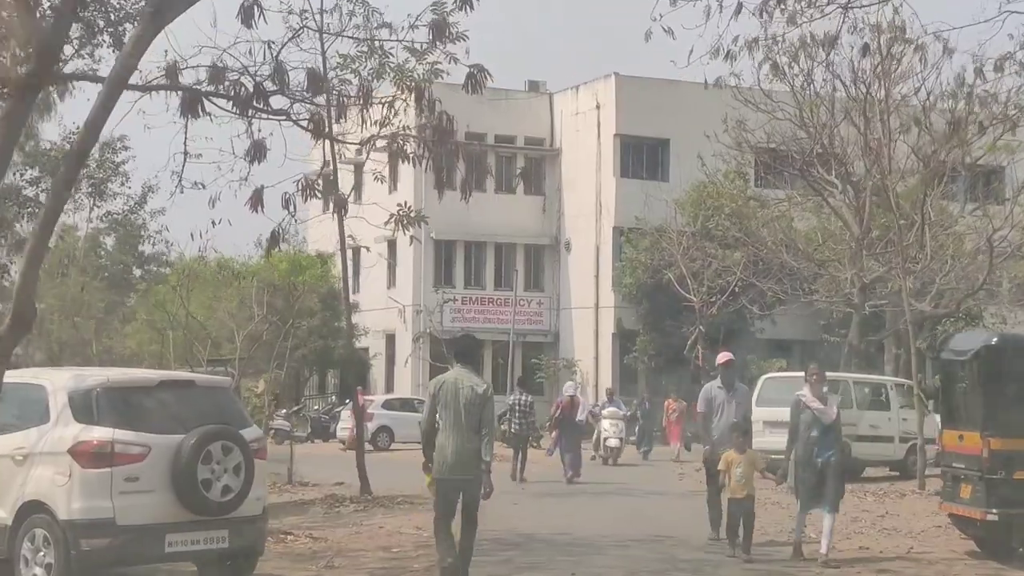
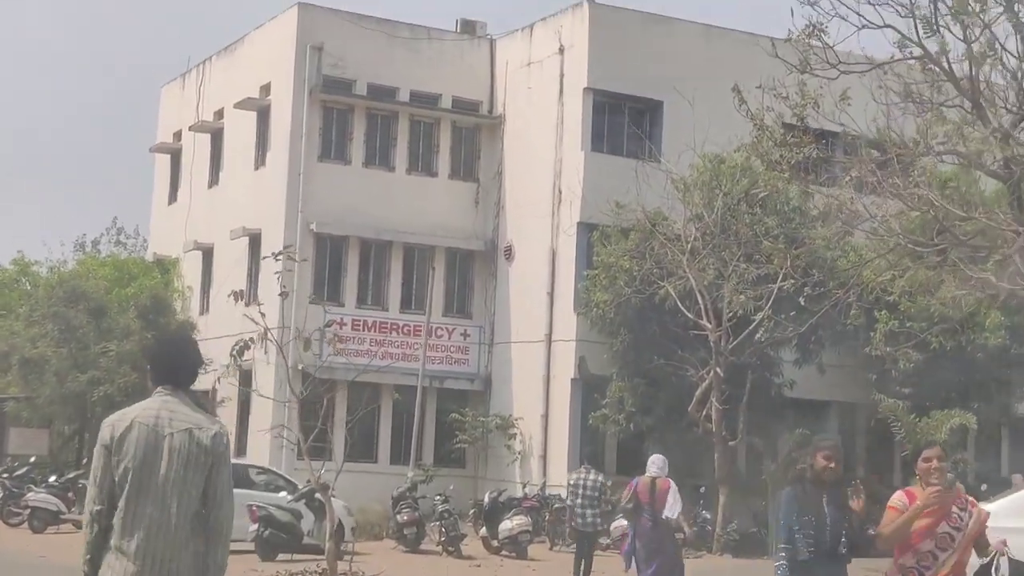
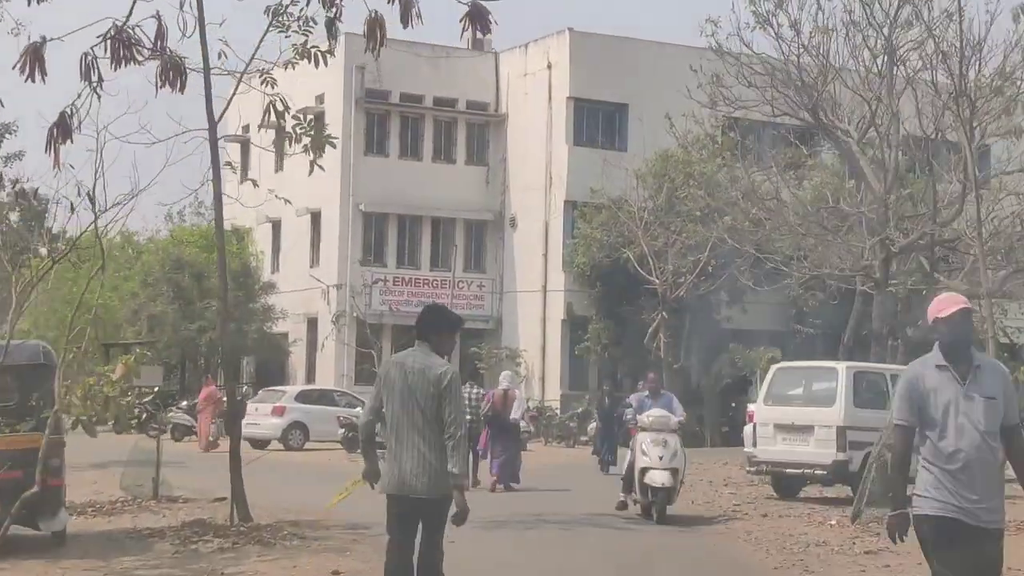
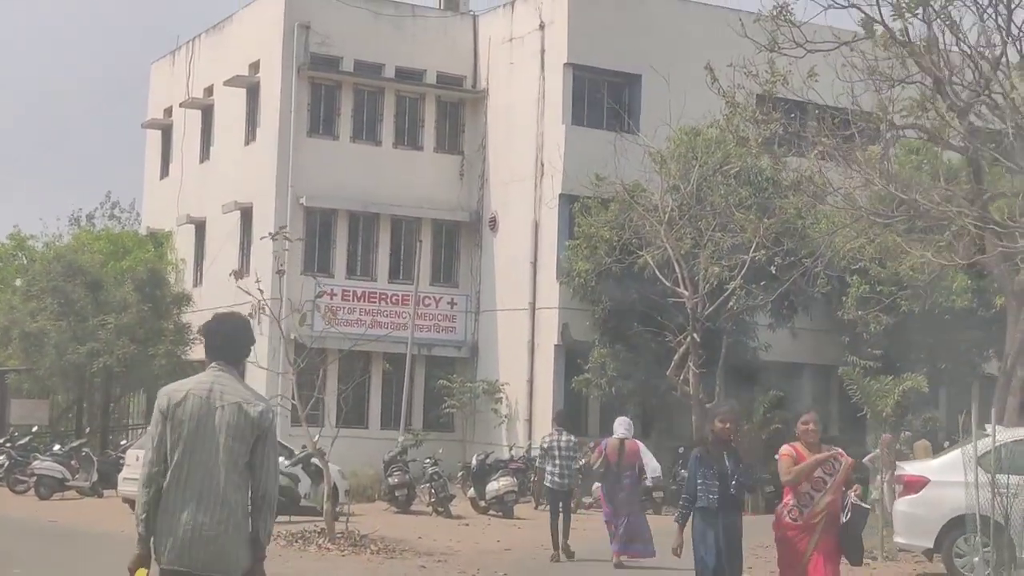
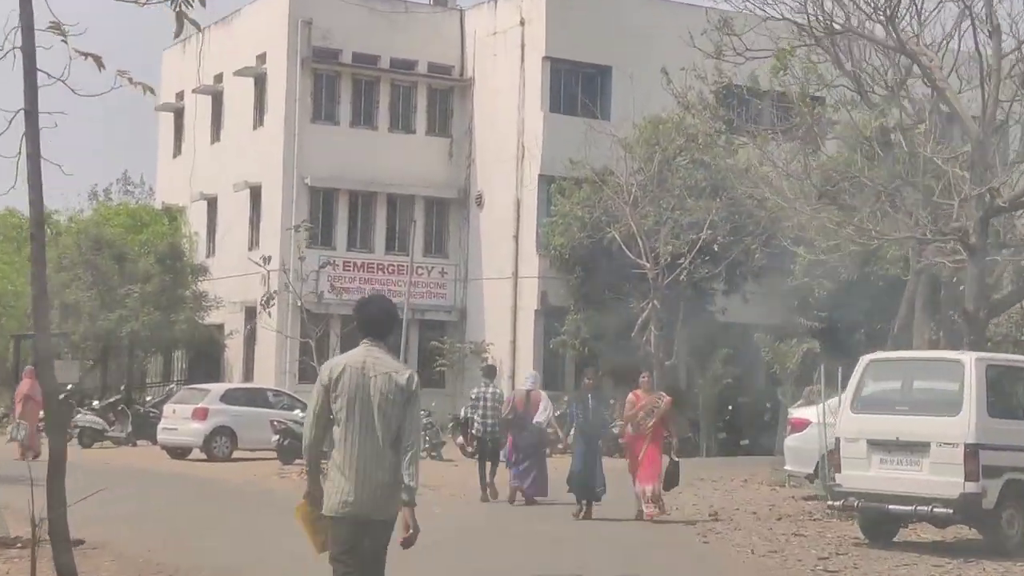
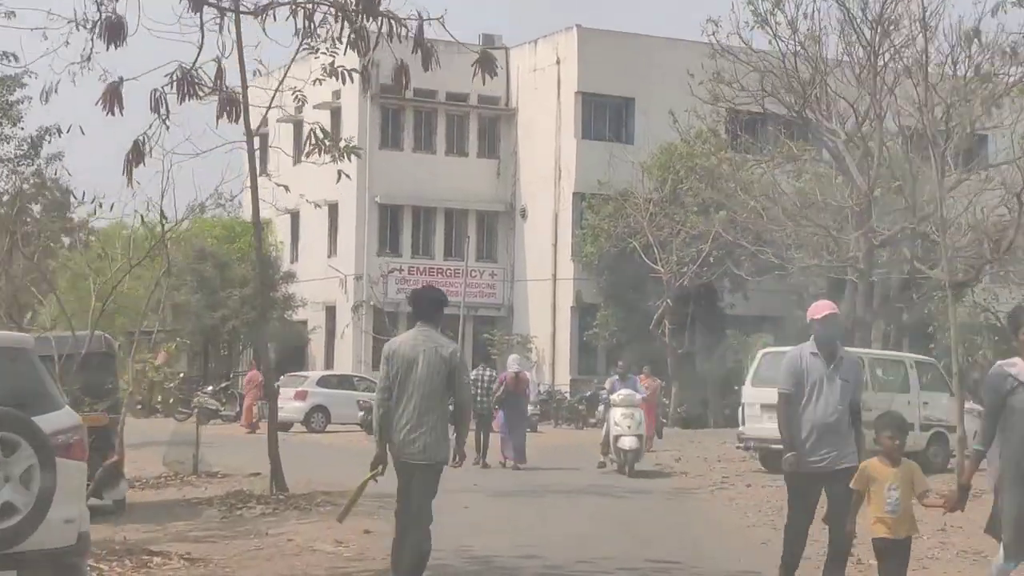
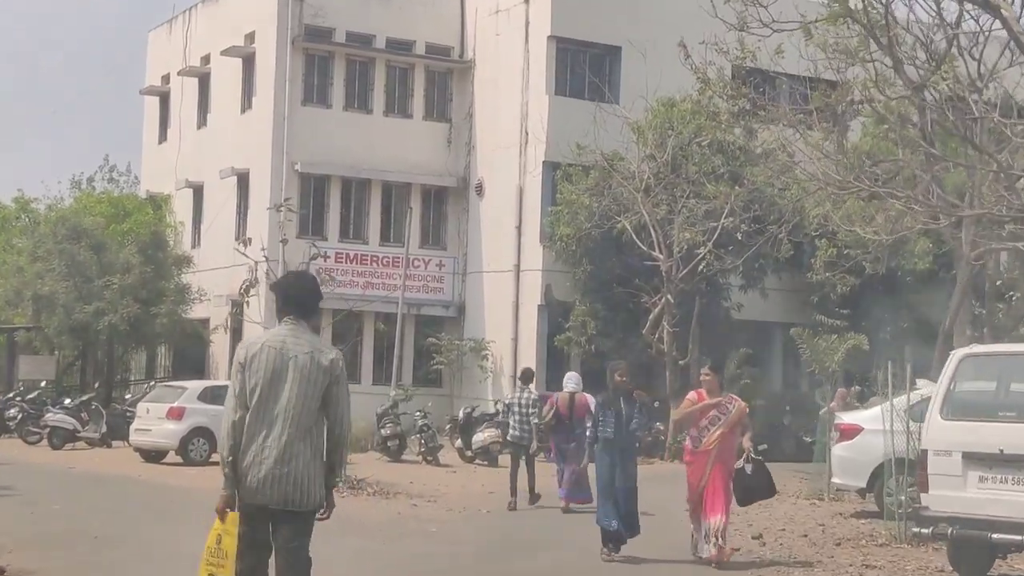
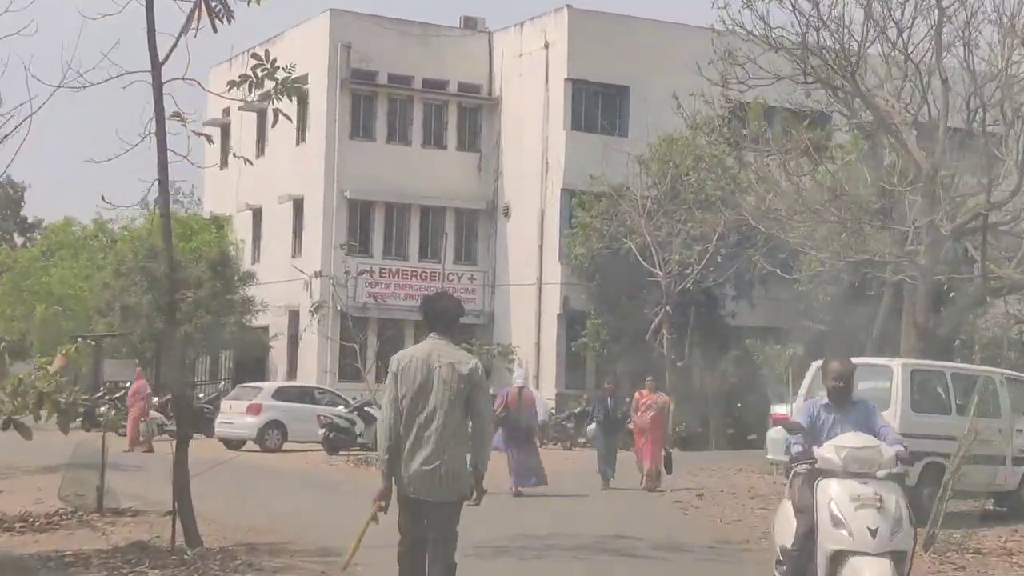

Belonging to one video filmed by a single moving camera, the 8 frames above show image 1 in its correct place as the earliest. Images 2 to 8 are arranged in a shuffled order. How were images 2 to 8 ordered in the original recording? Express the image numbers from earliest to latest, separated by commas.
6, 3, 8, 5, 7, 4, 2
